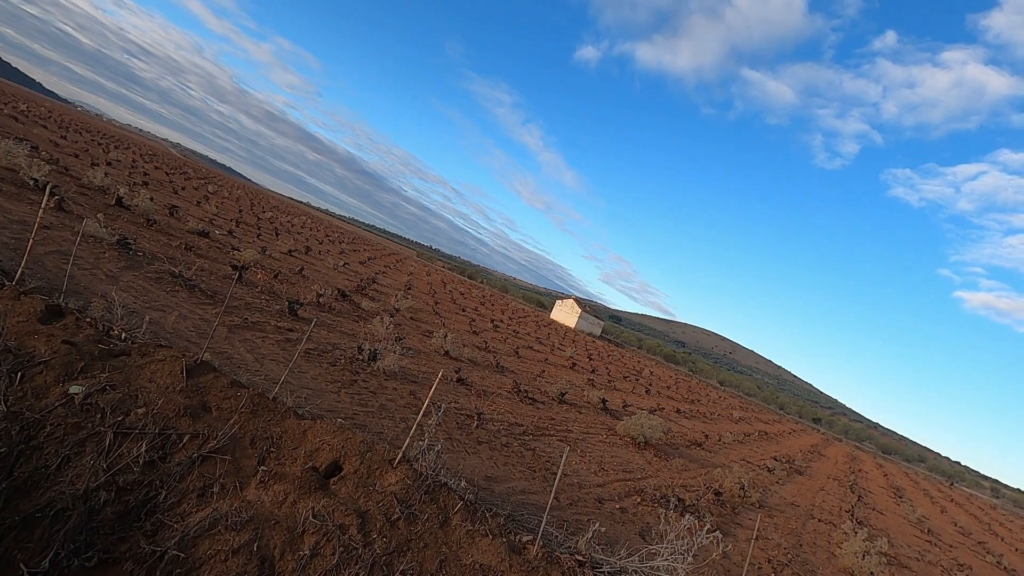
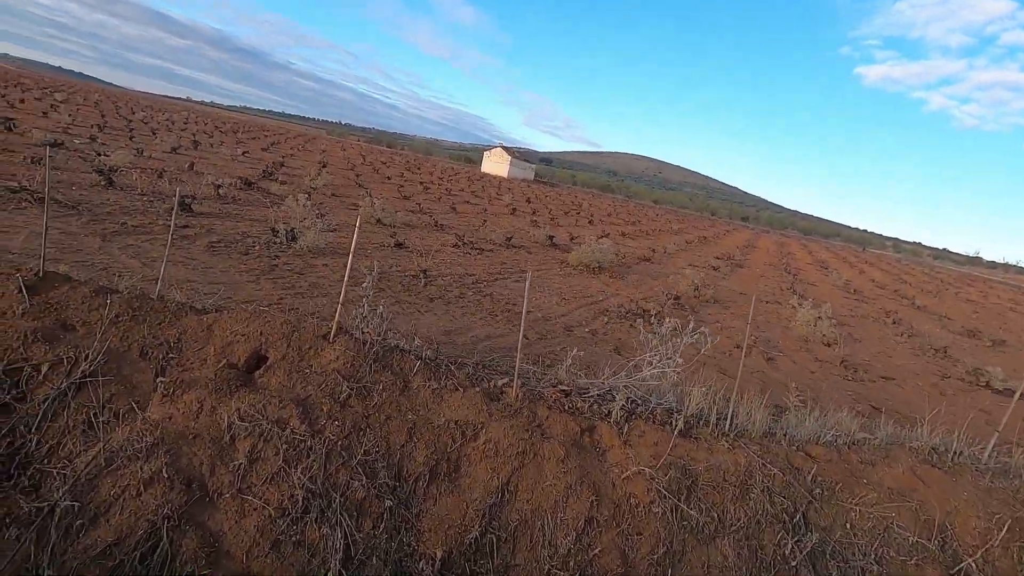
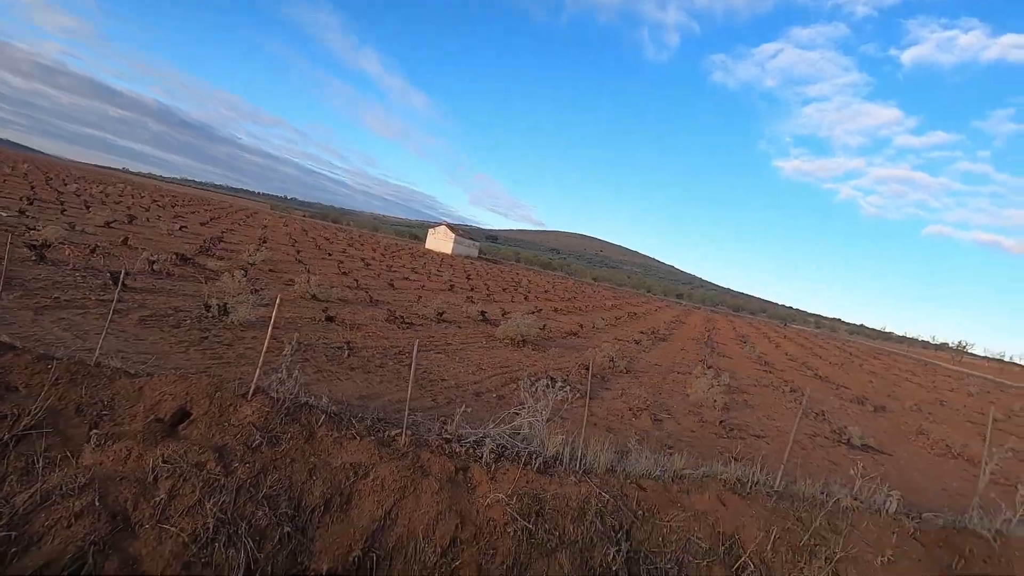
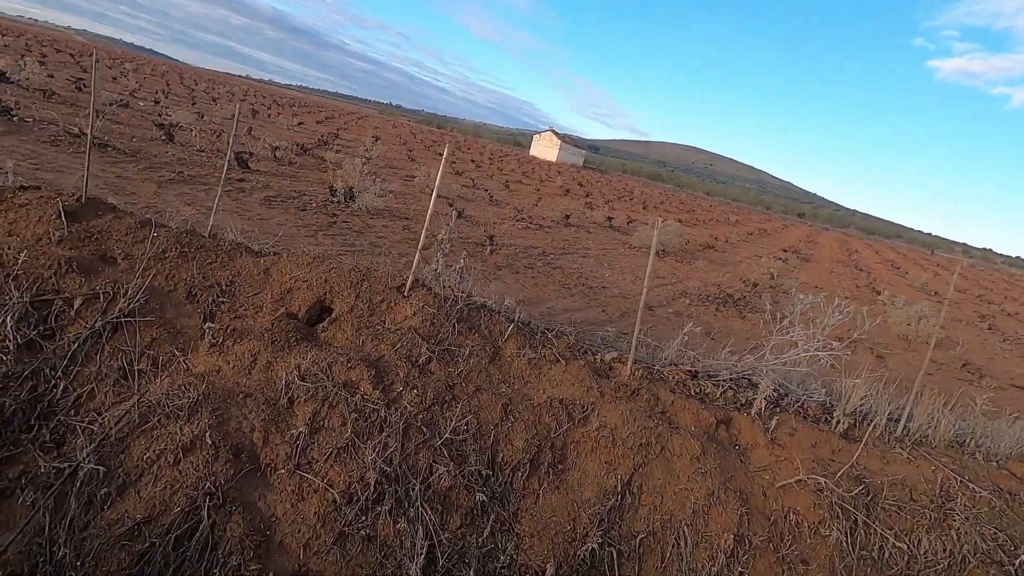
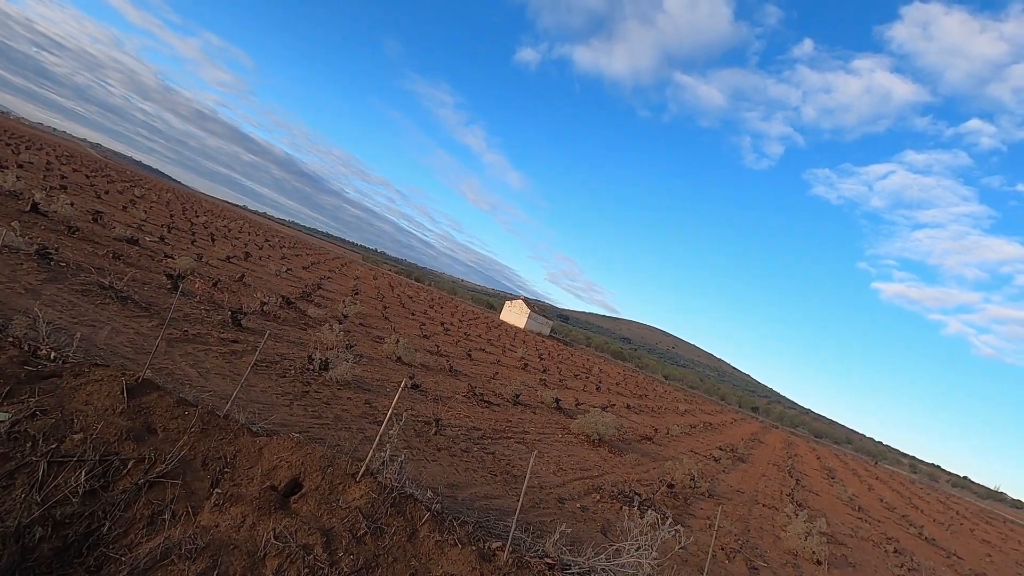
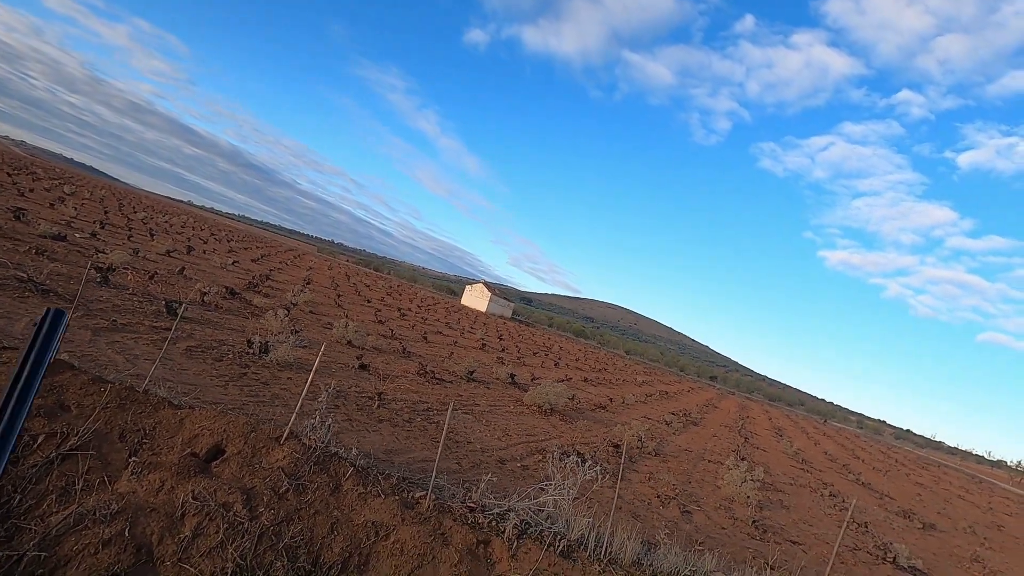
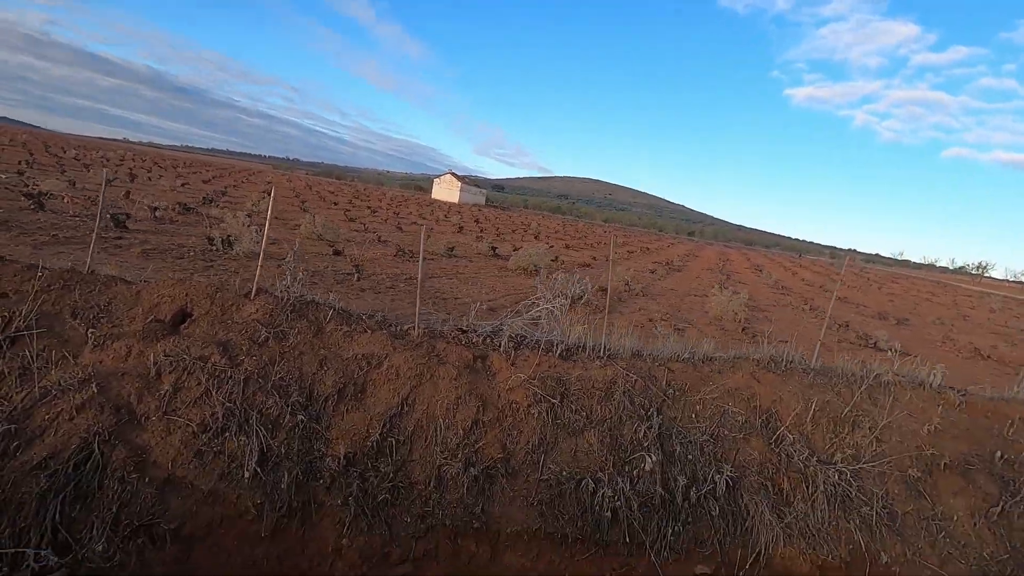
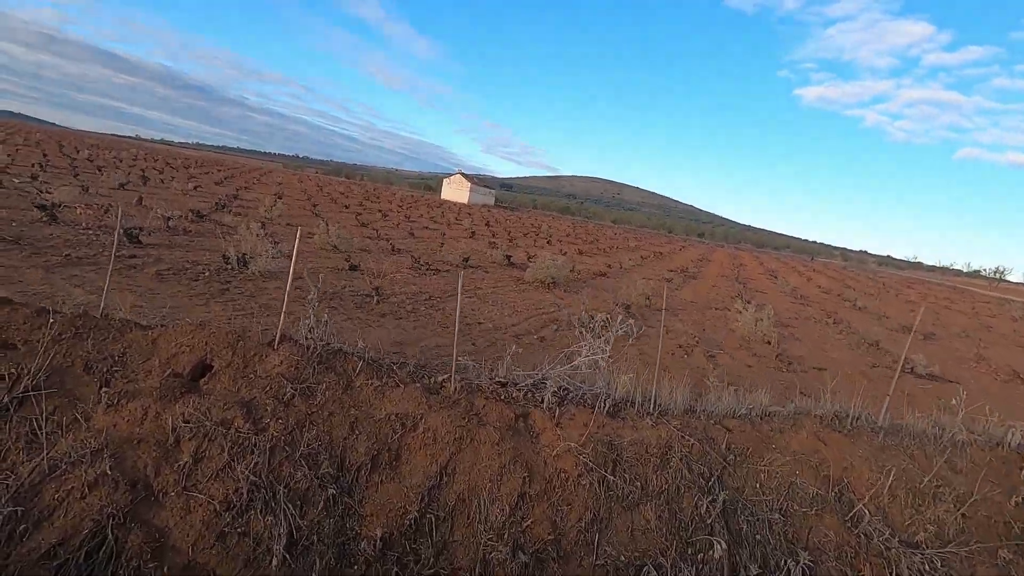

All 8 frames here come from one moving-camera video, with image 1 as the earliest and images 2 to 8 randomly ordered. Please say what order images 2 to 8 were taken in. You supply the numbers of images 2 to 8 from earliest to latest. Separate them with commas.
5, 6, 3, 7, 8, 2, 4
